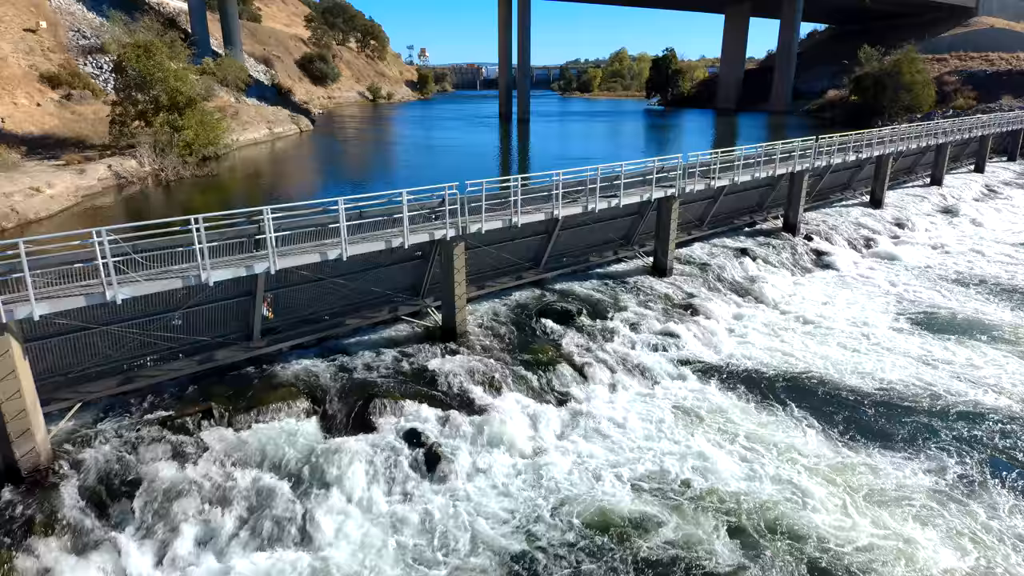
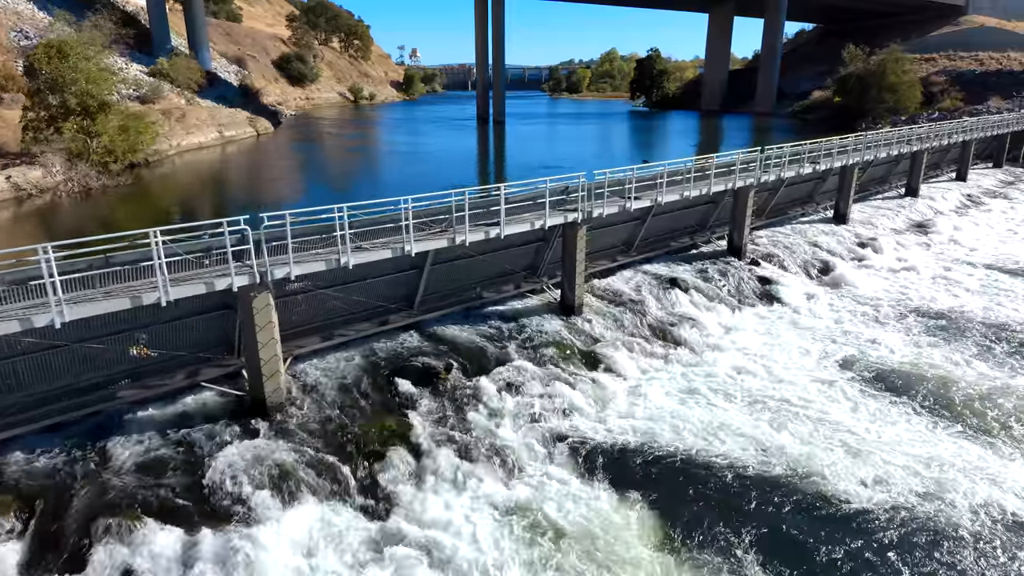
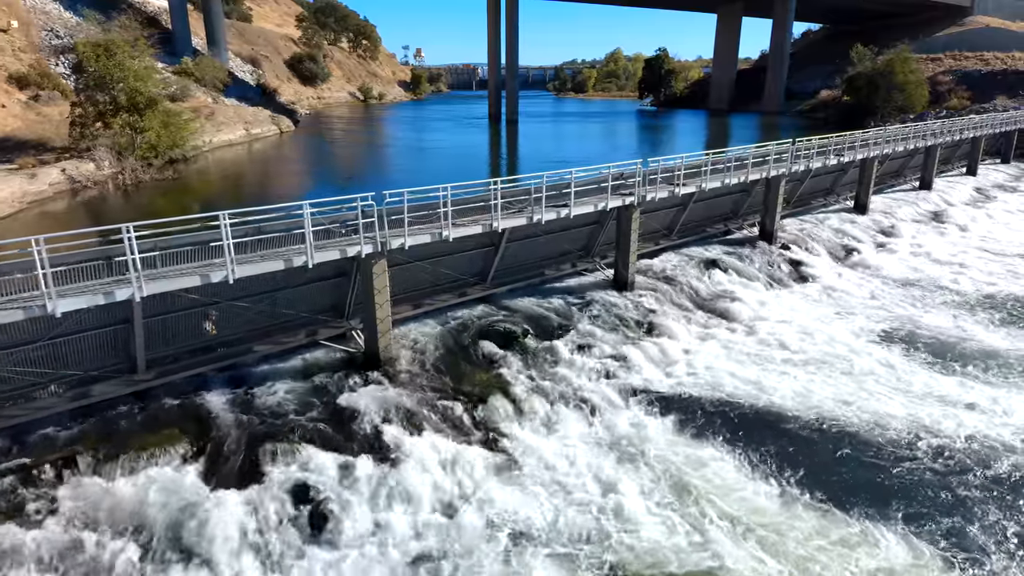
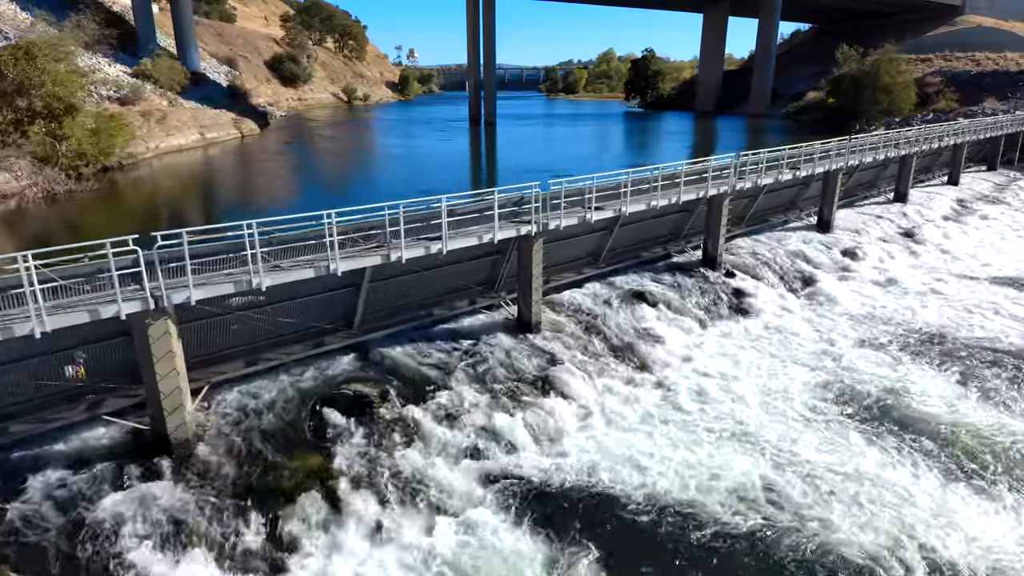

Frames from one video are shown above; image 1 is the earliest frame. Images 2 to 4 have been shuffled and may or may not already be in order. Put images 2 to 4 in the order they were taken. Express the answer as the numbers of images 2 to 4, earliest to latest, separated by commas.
3, 2, 4
